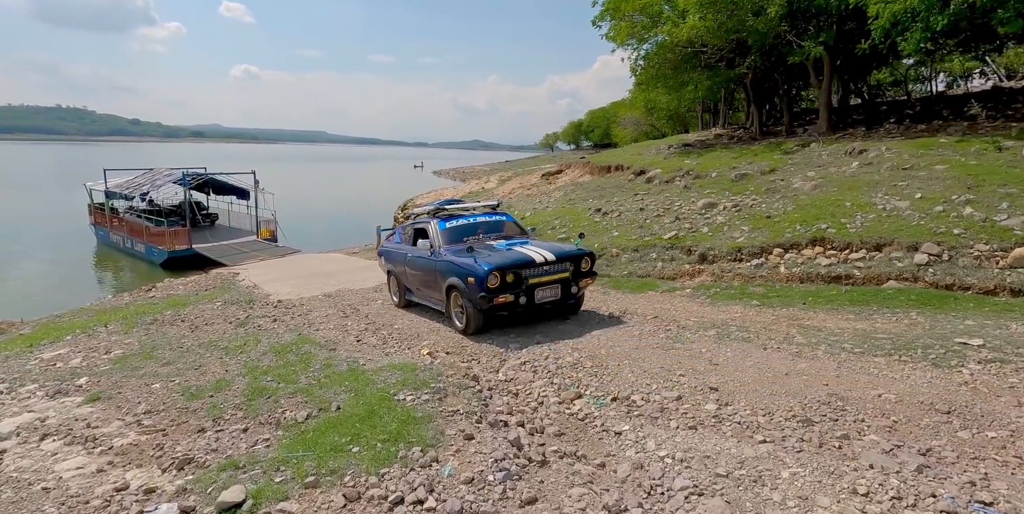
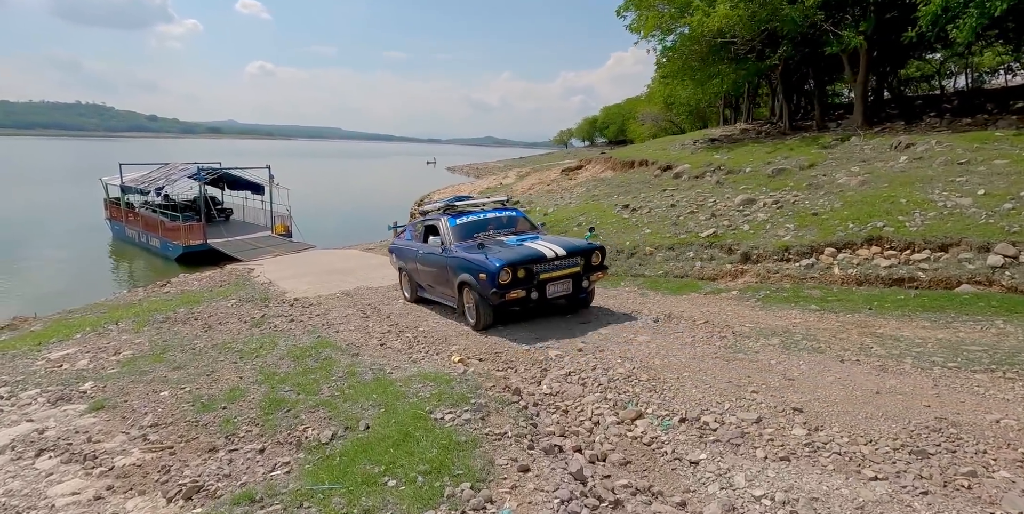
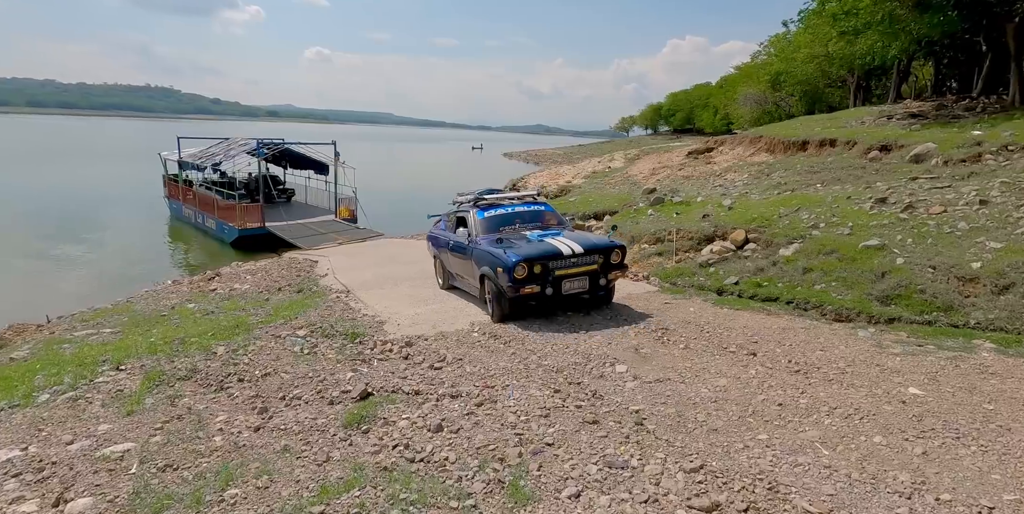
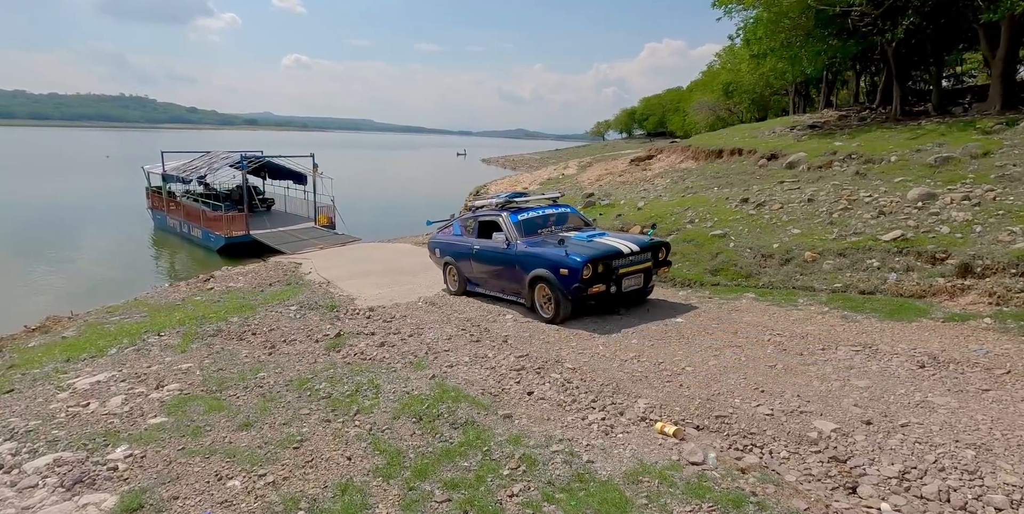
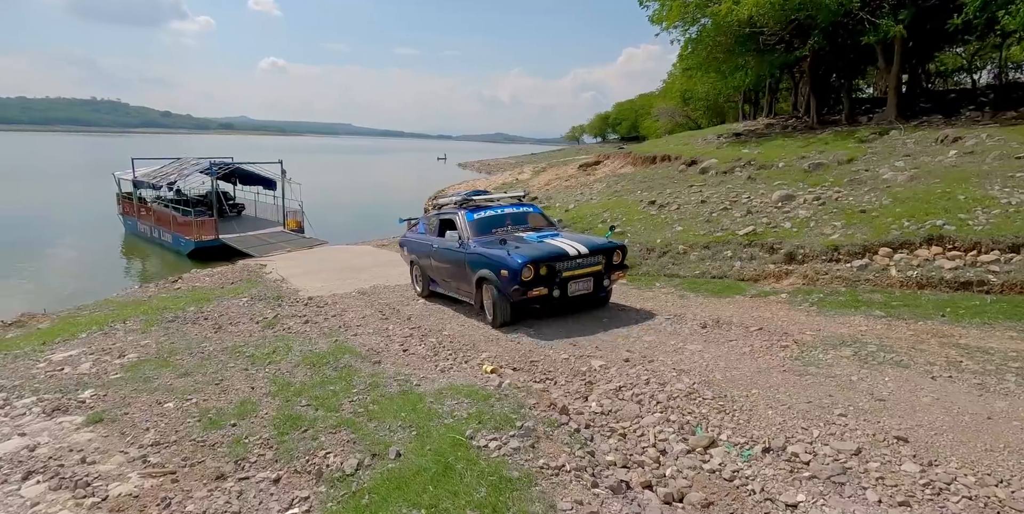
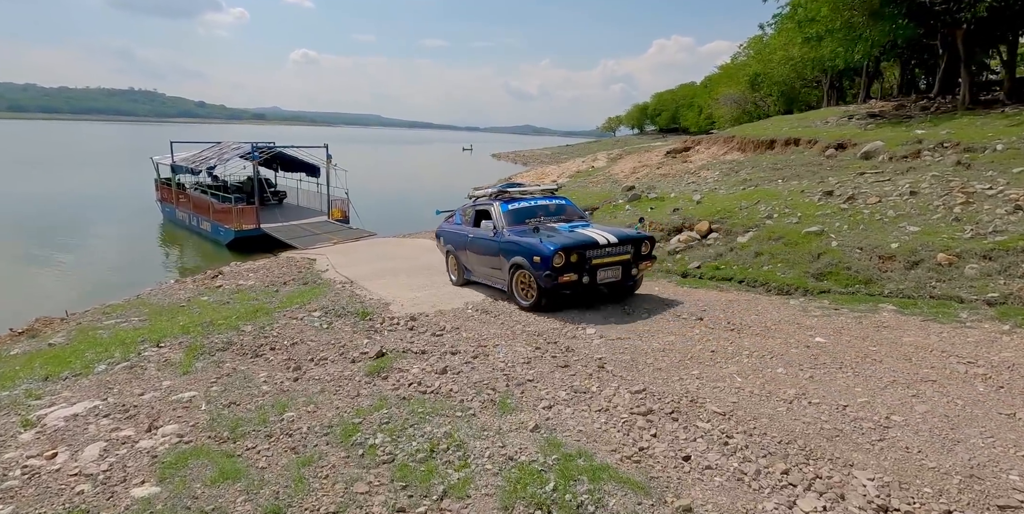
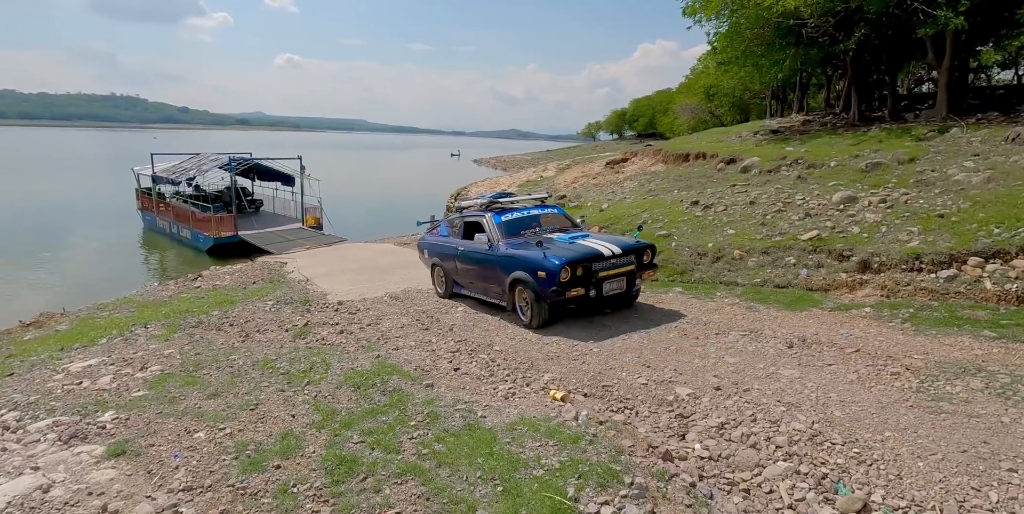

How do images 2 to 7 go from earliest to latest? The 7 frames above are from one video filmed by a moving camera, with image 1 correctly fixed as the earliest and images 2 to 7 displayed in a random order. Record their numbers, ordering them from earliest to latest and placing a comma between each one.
2, 5, 7, 4, 6, 3
